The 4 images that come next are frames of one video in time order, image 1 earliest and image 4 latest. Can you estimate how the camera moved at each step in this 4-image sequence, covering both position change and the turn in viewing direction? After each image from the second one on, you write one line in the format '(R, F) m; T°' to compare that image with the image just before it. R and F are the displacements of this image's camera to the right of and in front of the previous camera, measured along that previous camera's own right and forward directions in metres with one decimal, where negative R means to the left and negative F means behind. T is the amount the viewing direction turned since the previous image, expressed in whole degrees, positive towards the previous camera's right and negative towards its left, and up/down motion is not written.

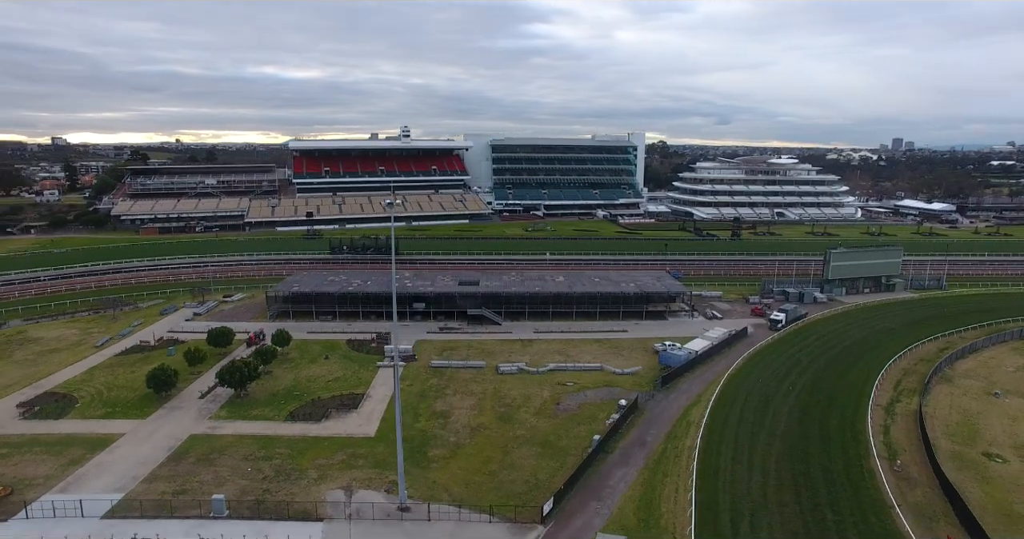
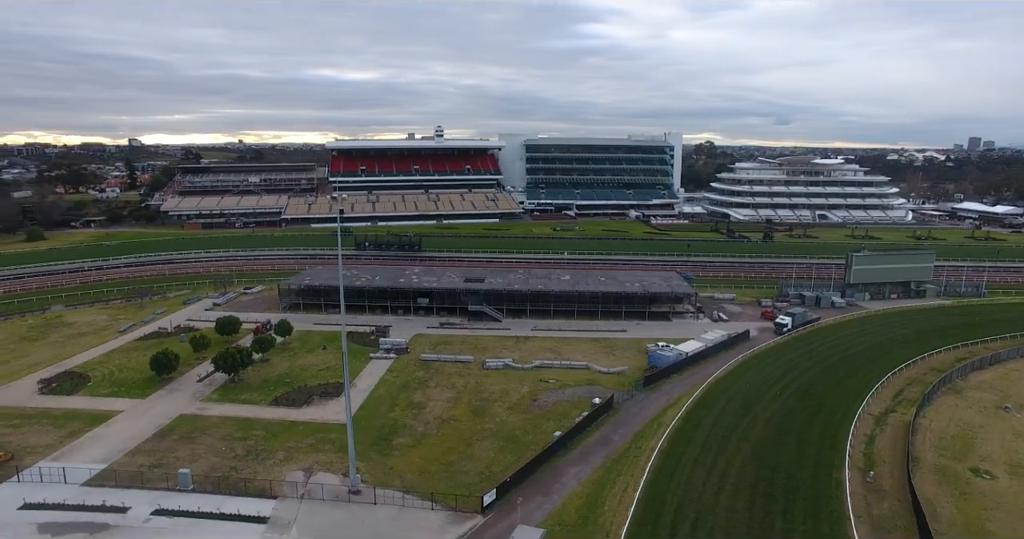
(+2.9, -0.1) m; -5°
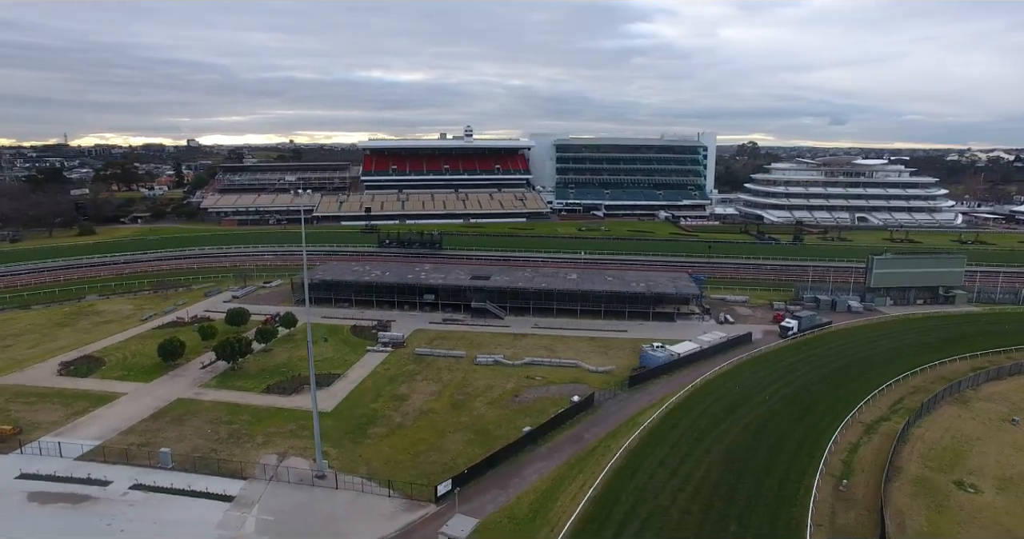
(+2.4, -0.1) m; -4°
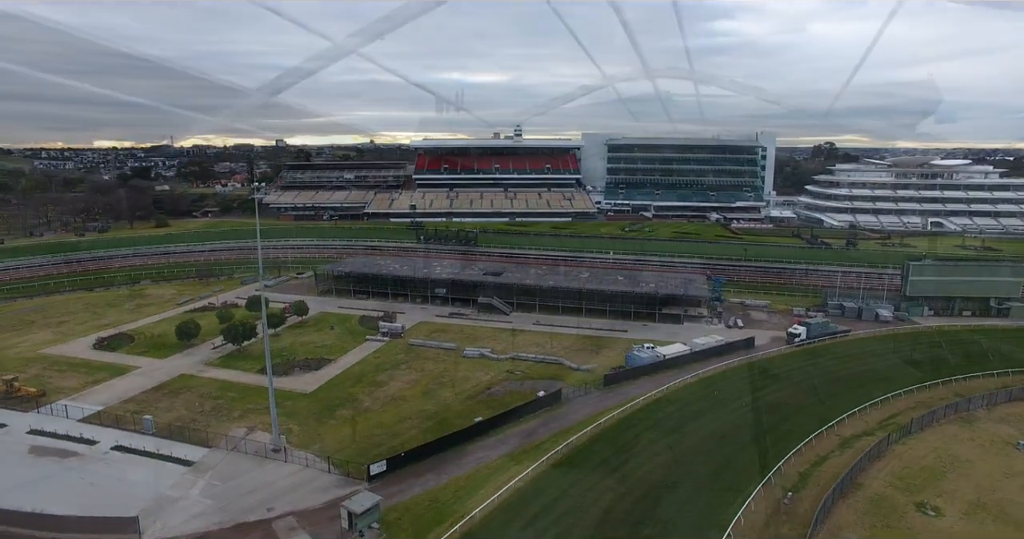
(+4.0, -0.1) m; -7°
